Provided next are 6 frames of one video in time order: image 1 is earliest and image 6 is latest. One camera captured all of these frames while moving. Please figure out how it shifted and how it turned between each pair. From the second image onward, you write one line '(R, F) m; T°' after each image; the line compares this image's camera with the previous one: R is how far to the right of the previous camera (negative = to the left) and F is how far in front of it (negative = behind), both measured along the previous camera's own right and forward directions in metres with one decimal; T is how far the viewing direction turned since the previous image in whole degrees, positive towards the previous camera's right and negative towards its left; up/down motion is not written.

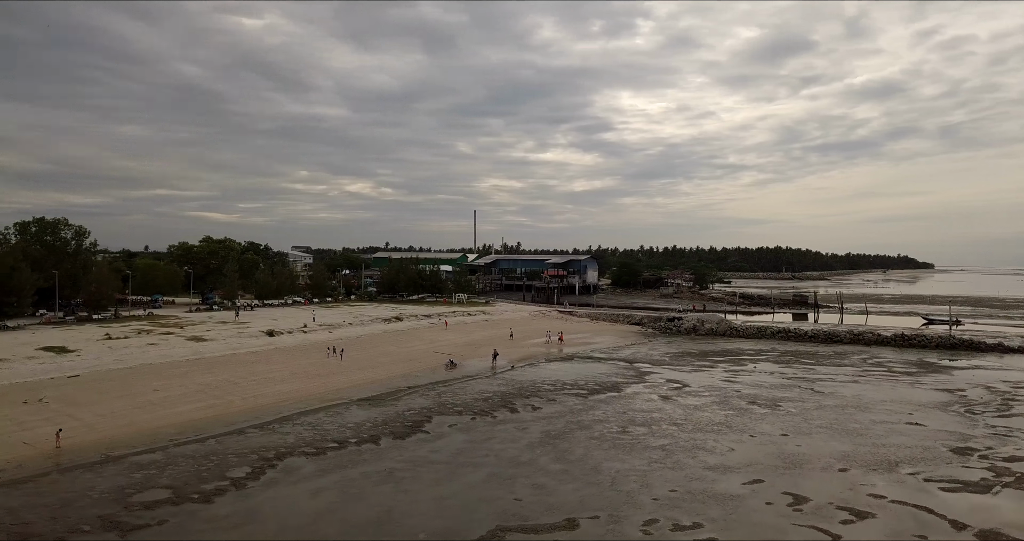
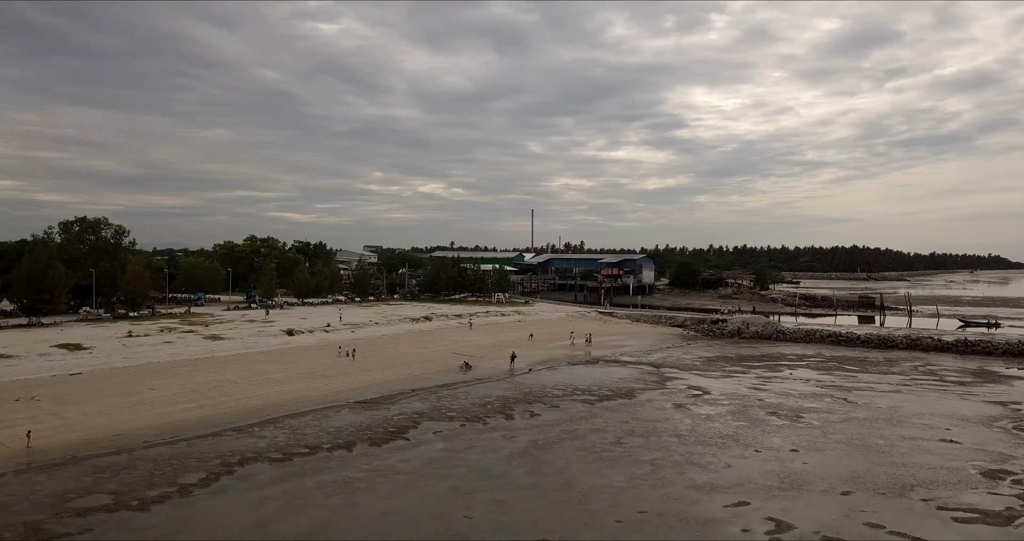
(+2.2, +1.2) m; -5°
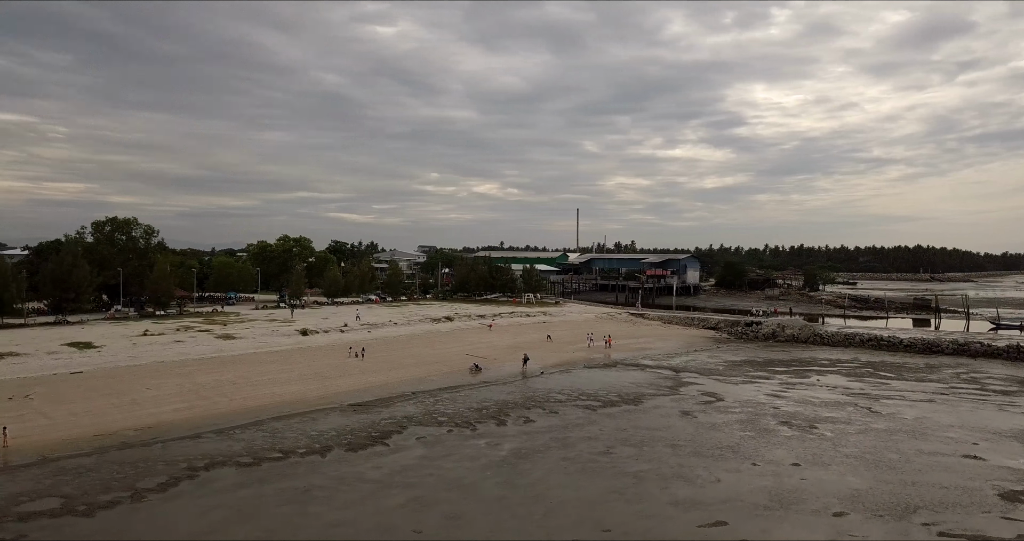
(+1.7, +0.9) m; -4°
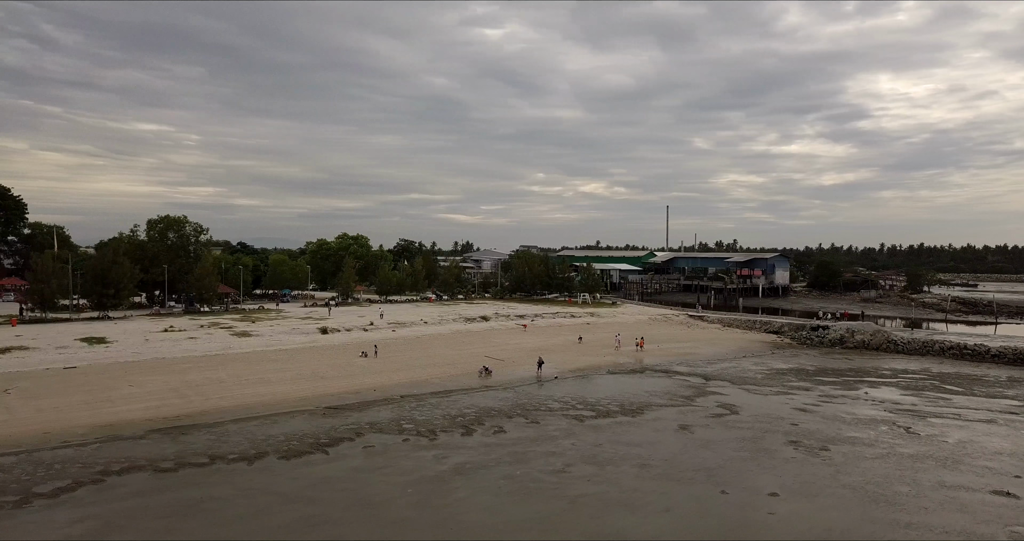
(+3.5, +2.0) m; -8°
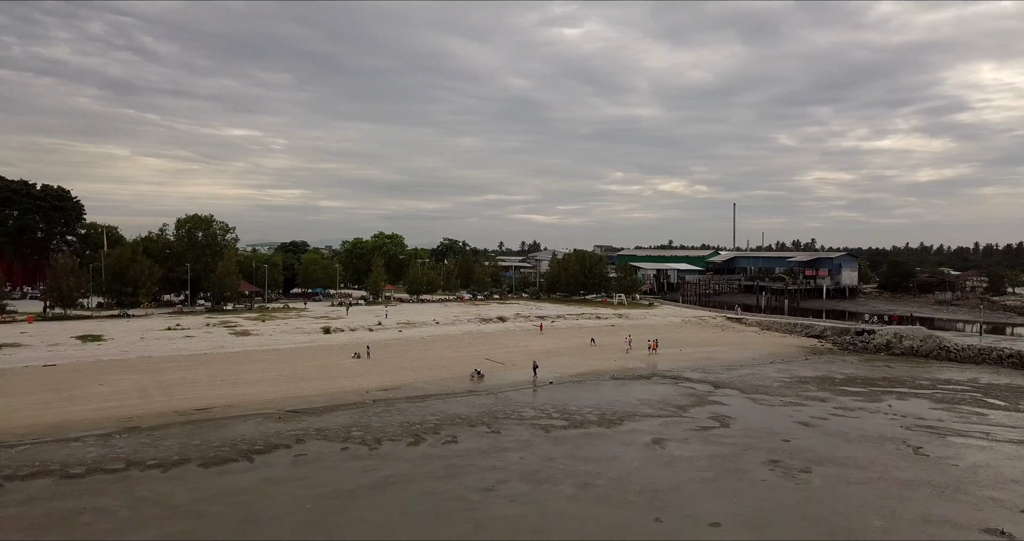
(+3.0, +1.7) m; -6°
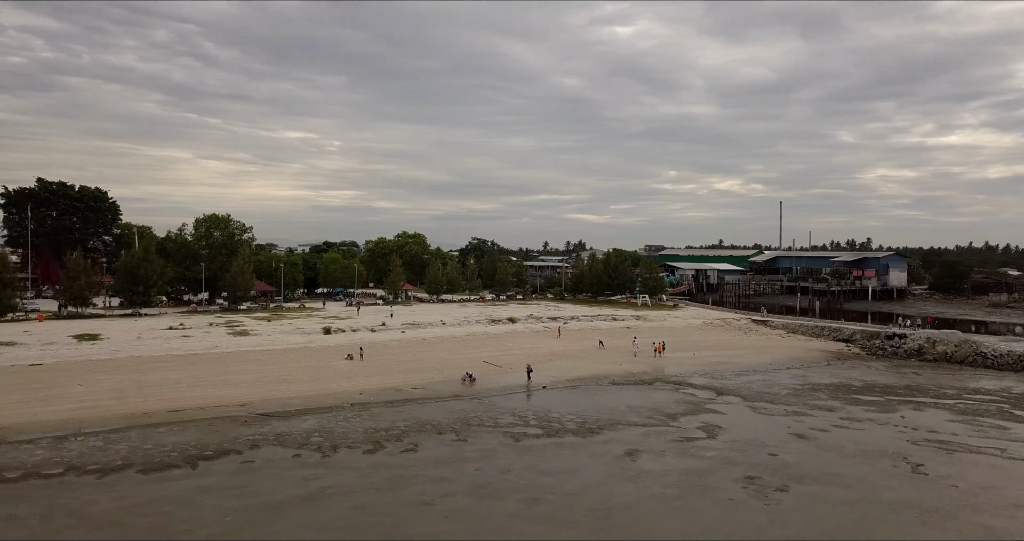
(+2.0, +1.1) m; -4°
